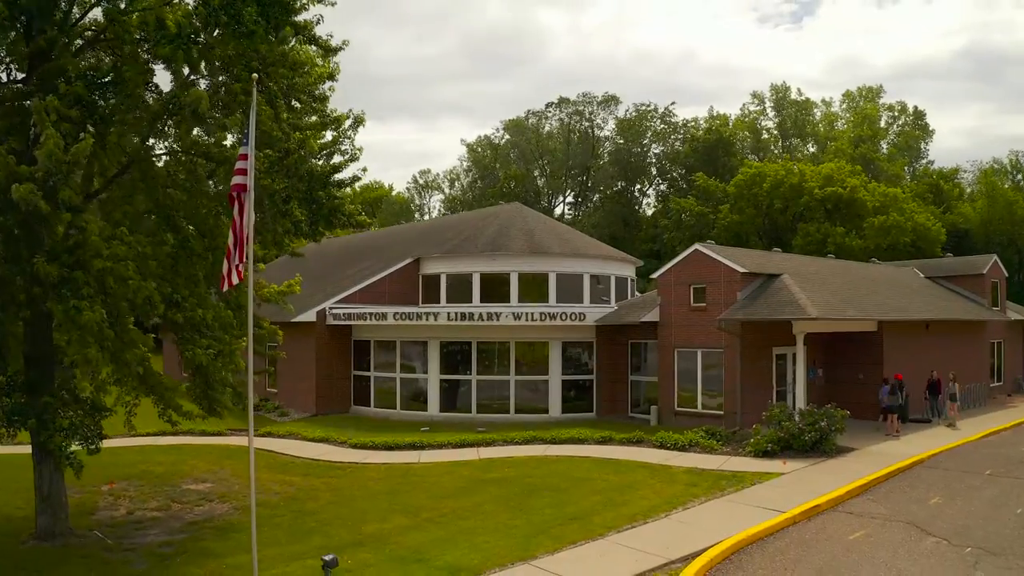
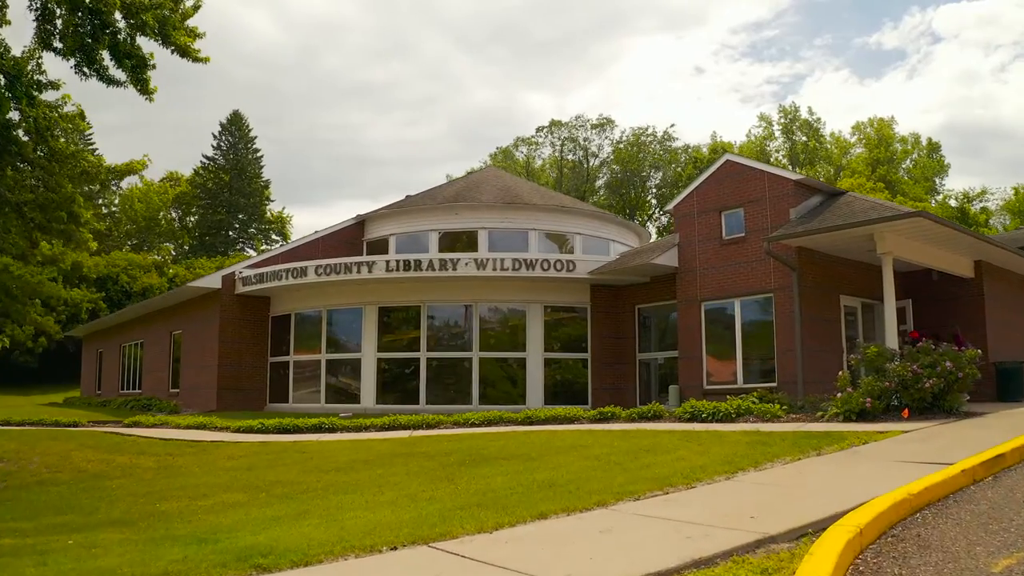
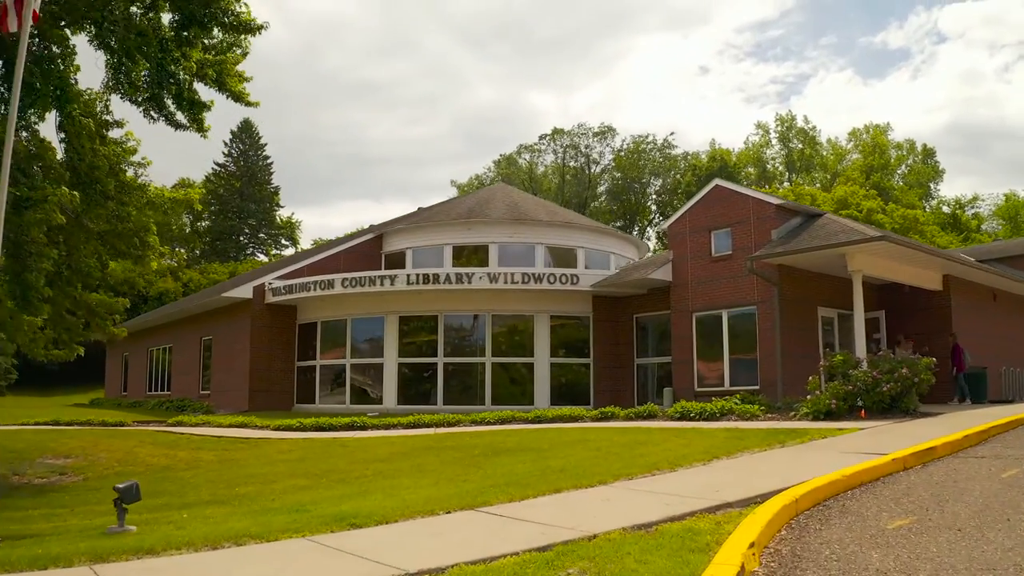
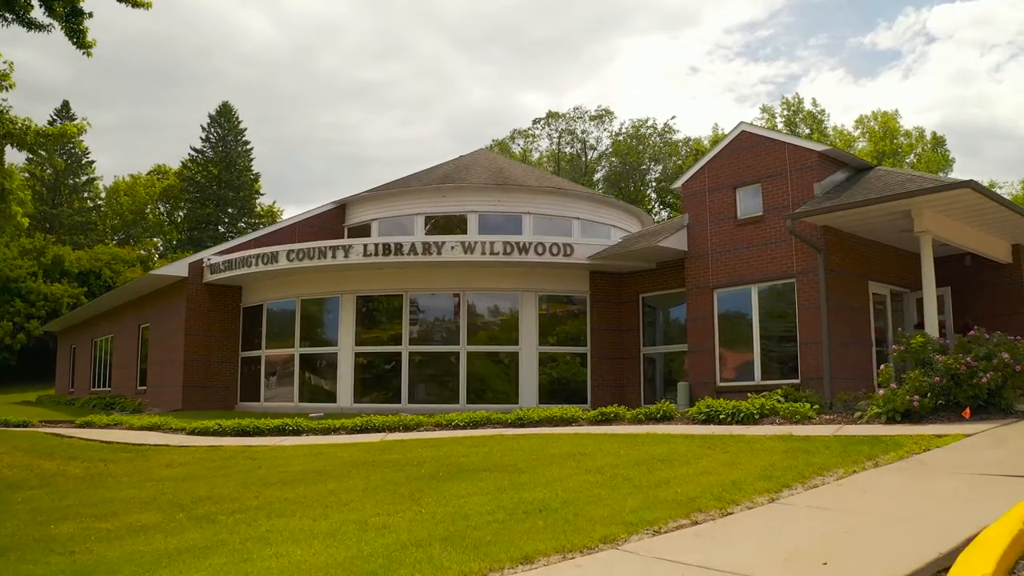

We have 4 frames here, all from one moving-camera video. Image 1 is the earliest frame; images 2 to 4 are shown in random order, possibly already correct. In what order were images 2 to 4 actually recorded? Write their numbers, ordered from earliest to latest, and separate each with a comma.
3, 2, 4
